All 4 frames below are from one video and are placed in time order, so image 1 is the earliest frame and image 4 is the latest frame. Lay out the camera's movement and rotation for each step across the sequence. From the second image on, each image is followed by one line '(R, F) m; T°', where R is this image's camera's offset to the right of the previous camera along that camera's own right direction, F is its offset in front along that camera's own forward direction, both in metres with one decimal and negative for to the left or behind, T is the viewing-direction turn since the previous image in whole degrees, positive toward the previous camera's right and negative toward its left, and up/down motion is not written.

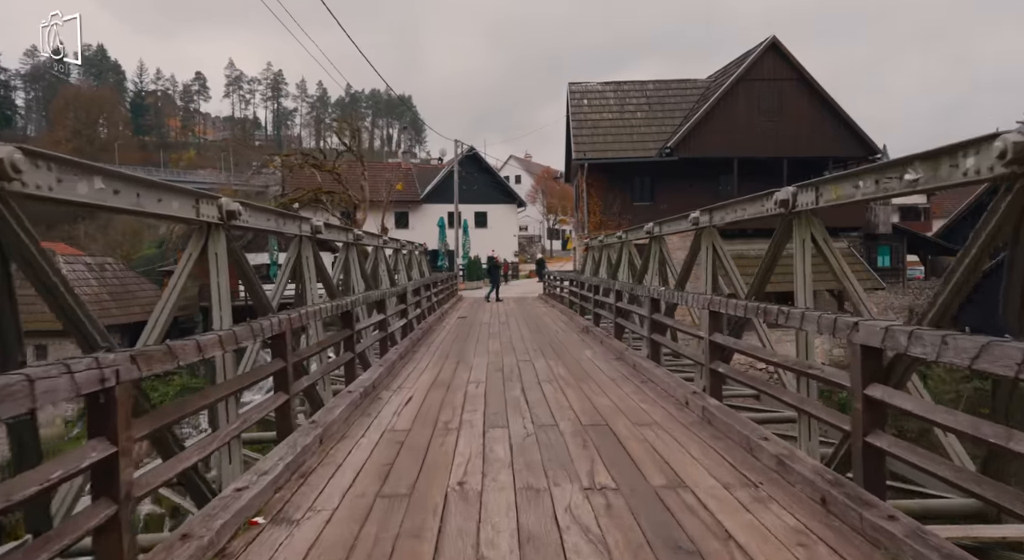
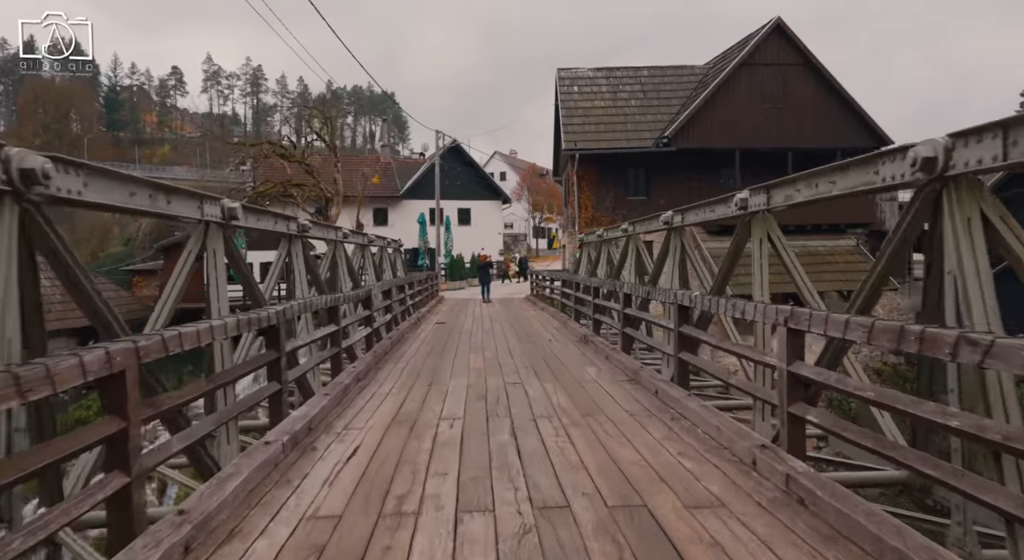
(0.0, +1.3) m; +2°
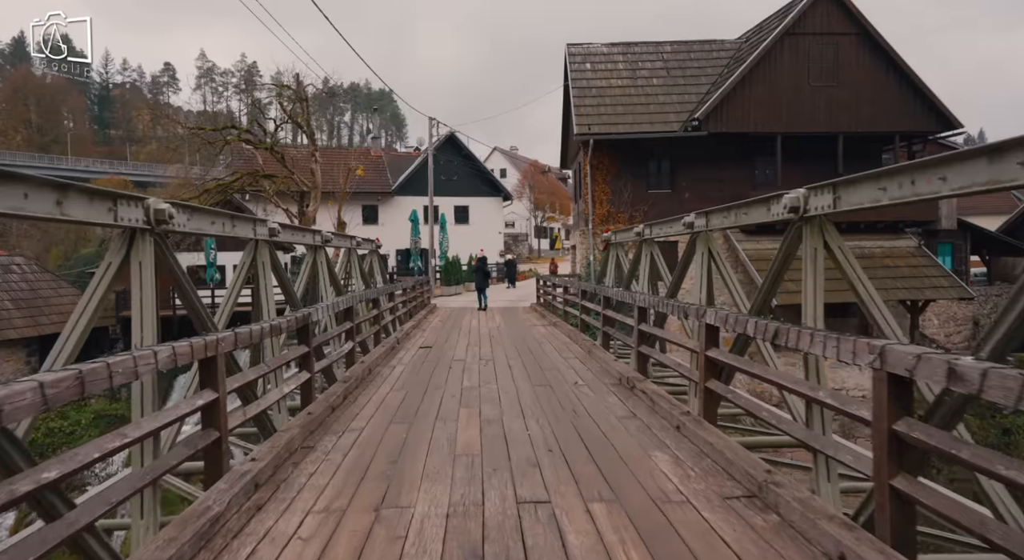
(-0.1, +2.3) m; 0°
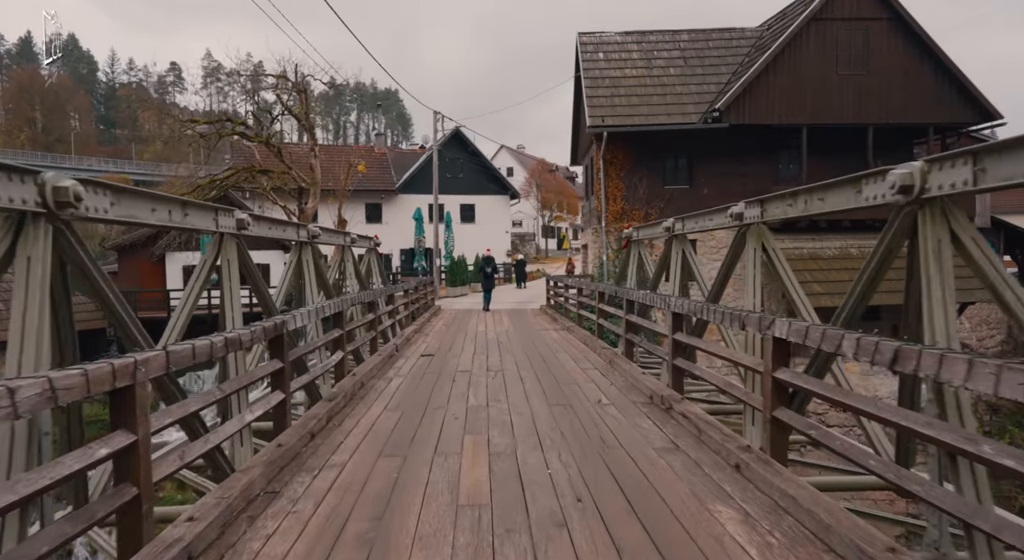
(-0.1, +0.8) m; -1°
